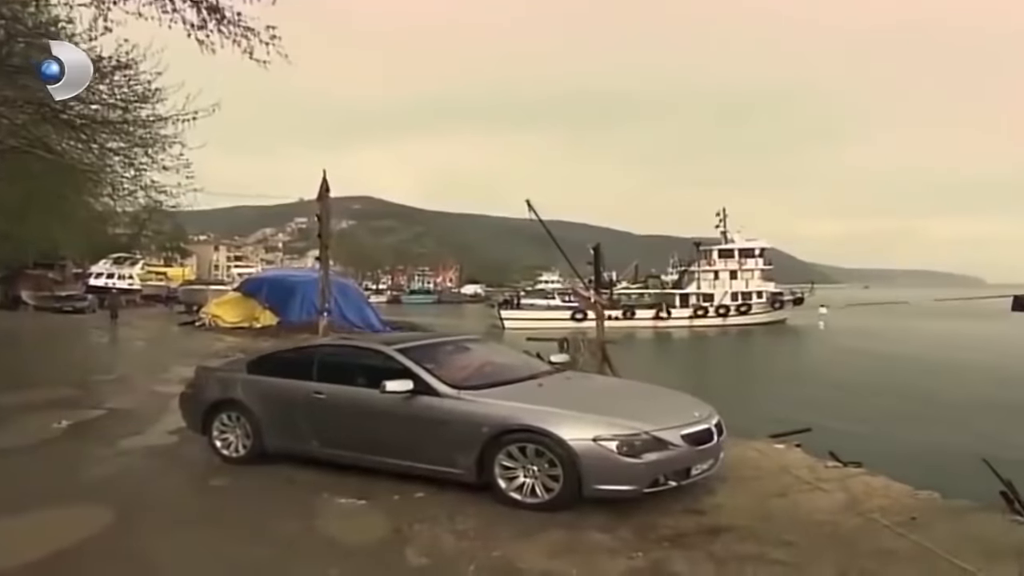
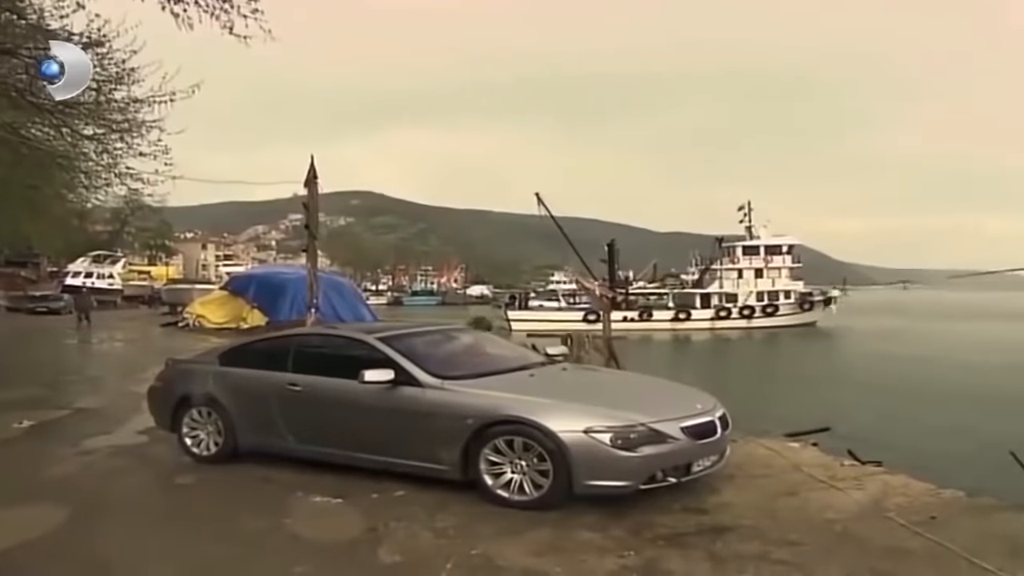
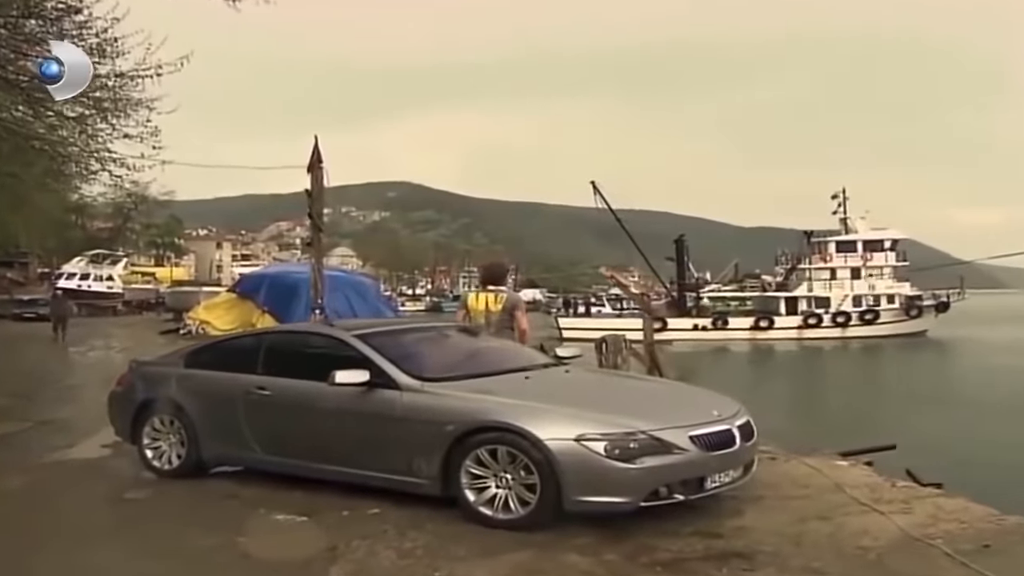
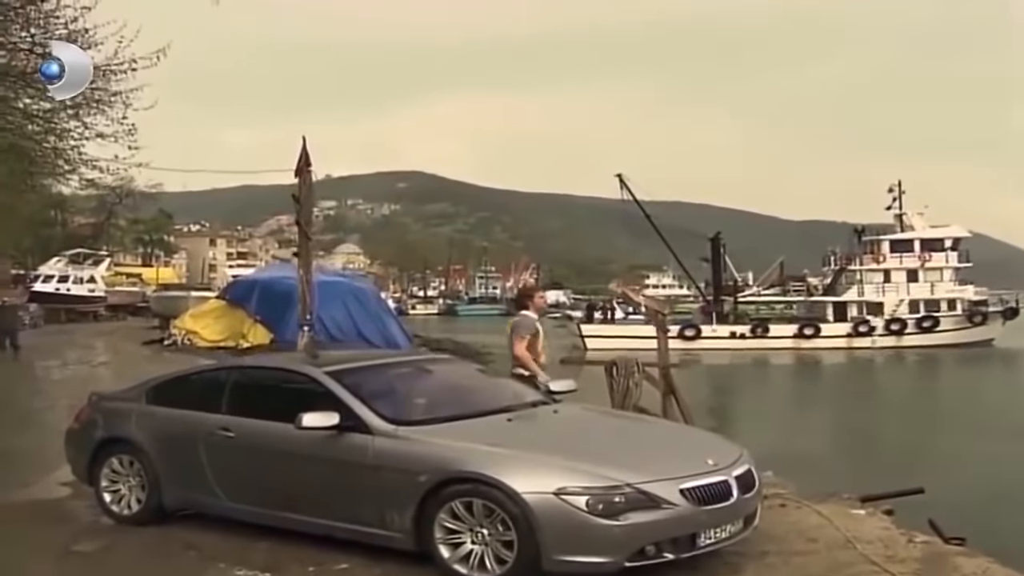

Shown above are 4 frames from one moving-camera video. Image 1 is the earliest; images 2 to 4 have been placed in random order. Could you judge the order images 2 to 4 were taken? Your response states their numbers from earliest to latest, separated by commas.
2, 3, 4
